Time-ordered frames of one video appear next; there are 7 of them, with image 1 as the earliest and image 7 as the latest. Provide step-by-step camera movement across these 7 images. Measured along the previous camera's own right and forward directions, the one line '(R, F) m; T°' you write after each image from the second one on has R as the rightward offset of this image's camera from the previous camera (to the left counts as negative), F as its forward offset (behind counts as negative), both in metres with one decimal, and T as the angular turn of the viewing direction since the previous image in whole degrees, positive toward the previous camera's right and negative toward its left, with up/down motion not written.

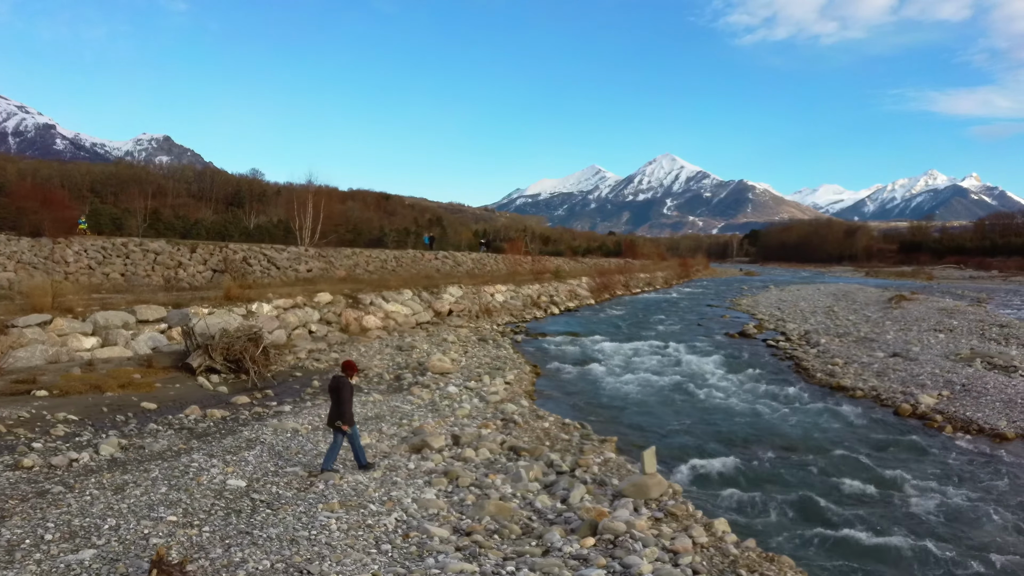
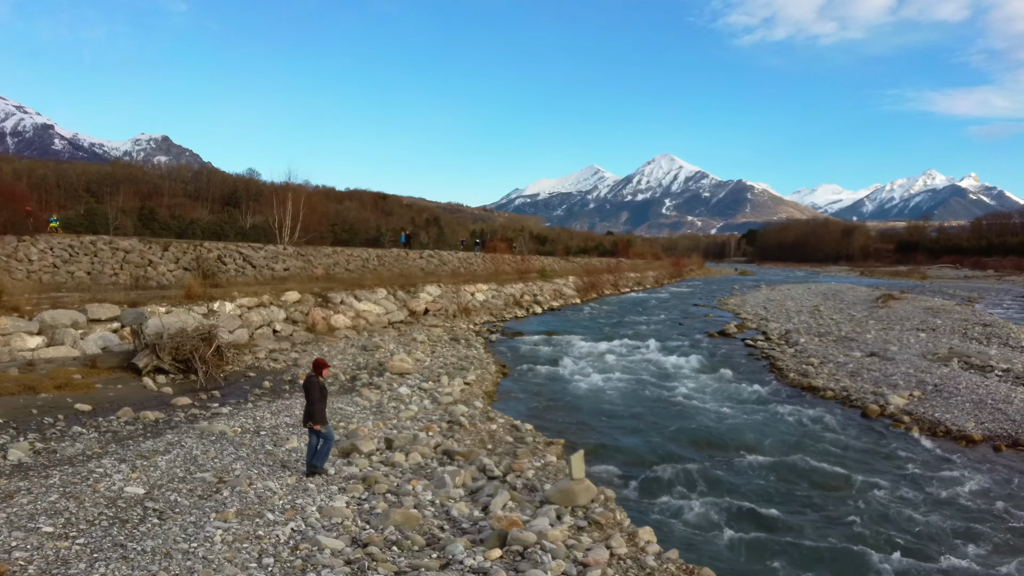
(+0.6, +0.4) m; 0°
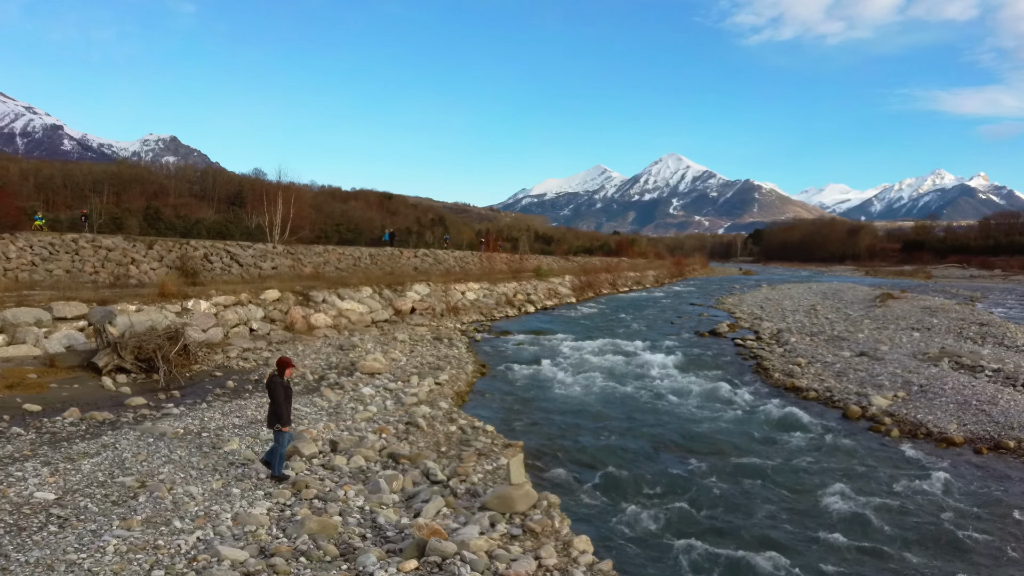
(+0.5, +0.3) m; 0°
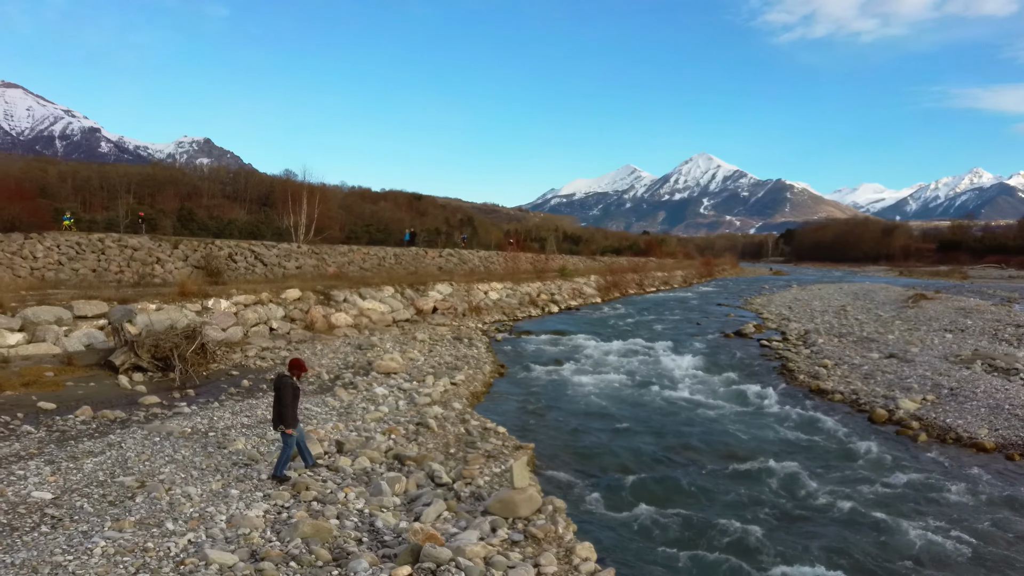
(+0.2, +0.2) m; -2°
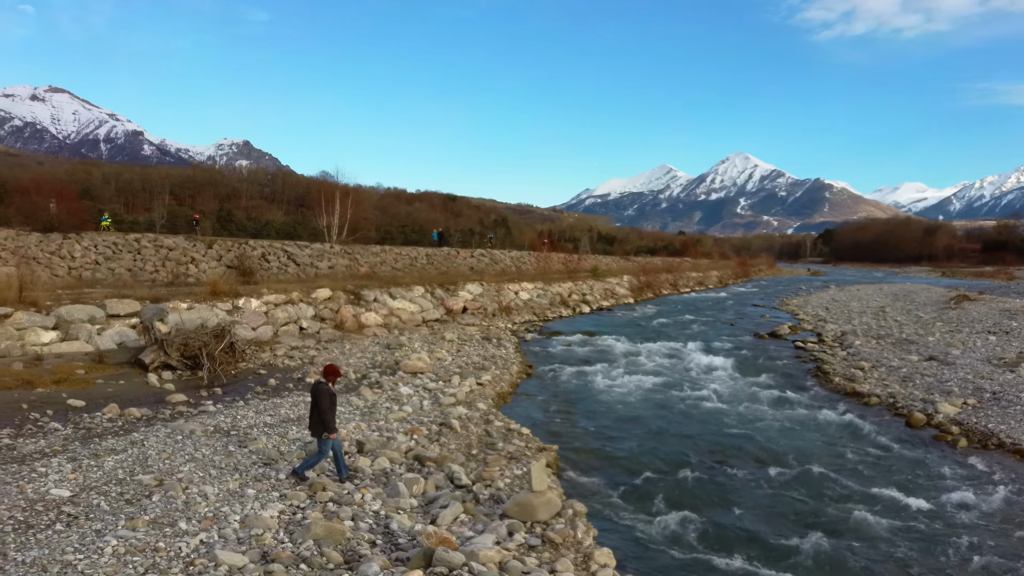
(+0.1, +0.1) m; -2°
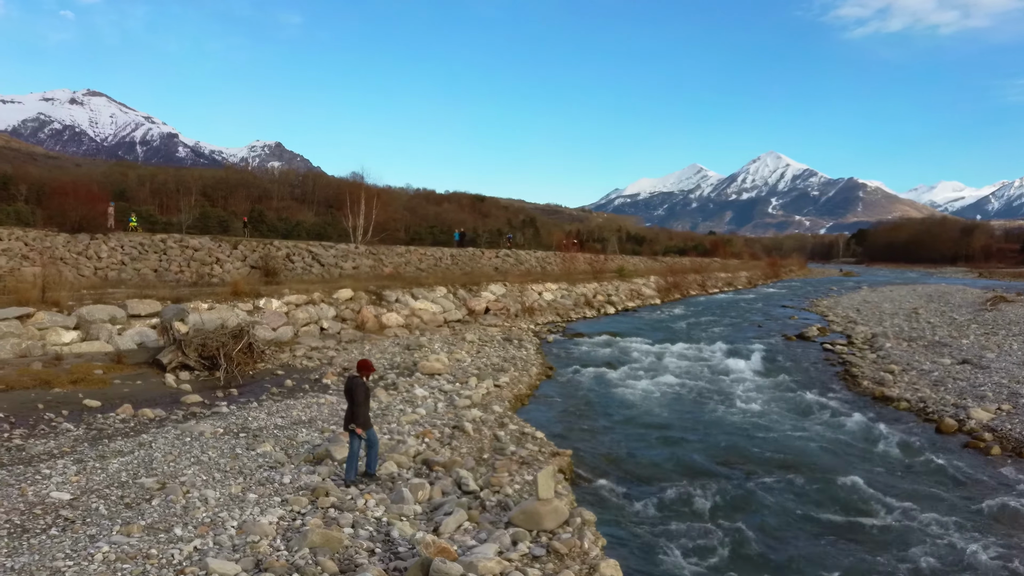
(+0.2, +0.2) m; -2°
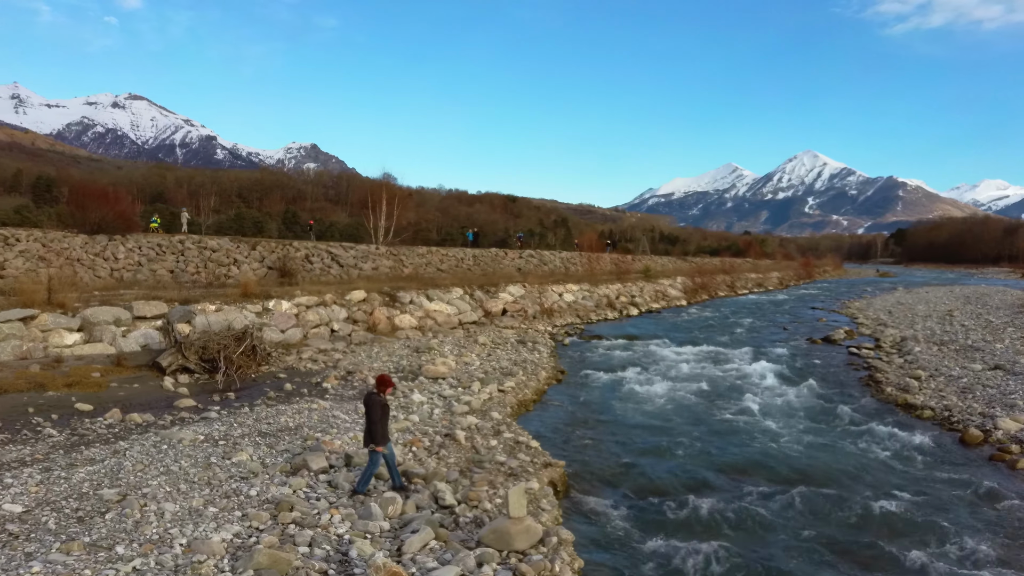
(+0.4, +0.4) m; -2°
